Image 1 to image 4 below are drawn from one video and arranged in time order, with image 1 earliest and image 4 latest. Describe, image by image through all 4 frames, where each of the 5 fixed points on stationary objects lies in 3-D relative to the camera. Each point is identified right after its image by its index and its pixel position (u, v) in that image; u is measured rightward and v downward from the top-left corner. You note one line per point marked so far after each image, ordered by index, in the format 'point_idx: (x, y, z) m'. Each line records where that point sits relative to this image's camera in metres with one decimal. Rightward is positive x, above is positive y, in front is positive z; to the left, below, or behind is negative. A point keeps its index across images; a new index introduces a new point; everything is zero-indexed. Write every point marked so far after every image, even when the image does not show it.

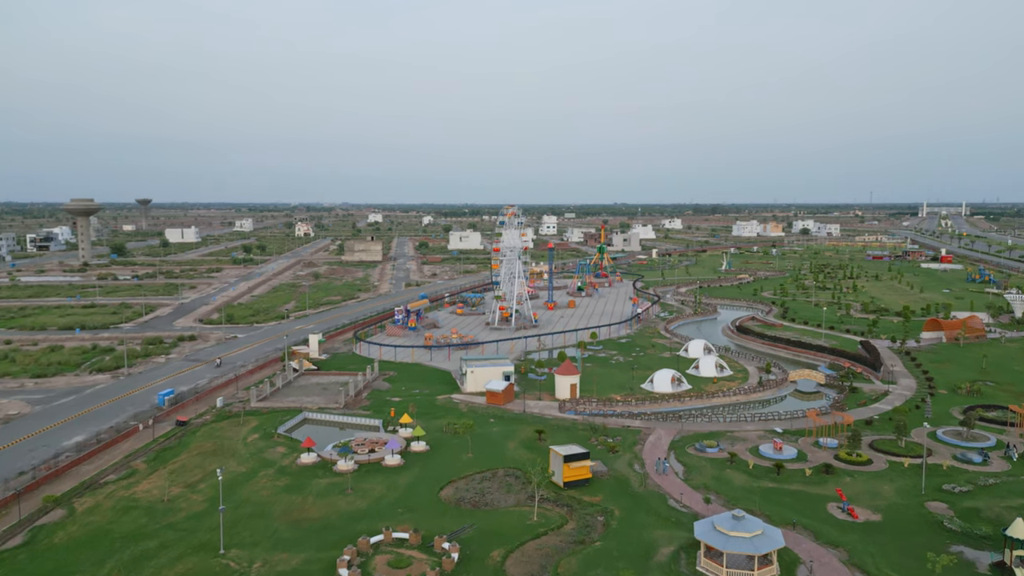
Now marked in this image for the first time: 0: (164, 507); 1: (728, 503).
0: (-8.5, -5.3, +15.2) m
1: (+5.3, -5.3, +15.4) m
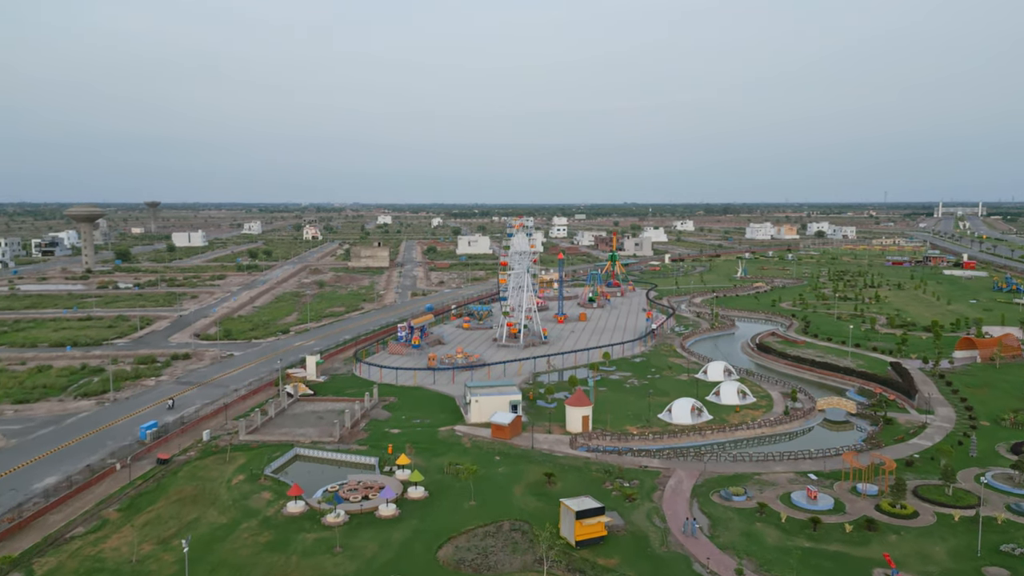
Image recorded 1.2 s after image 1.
0: (-8.3, -6.2, +13.7) m
1: (+5.4, -6.1, +13.7) m
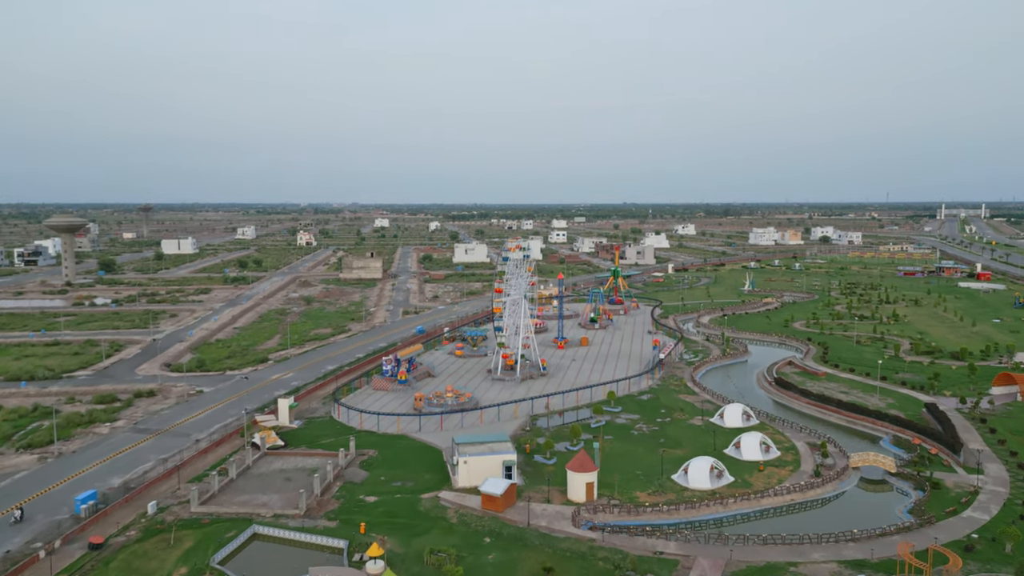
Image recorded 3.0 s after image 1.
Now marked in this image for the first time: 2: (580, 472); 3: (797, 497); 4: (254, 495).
0: (-8.5, -7.6, +10.9) m
1: (+5.2, -7.6, +10.9) m
2: (+2.0, -5.5, +18.9) m
3: (+8.9, -6.5, +19.6) m
4: (-8.0, -6.4, +19.5) m
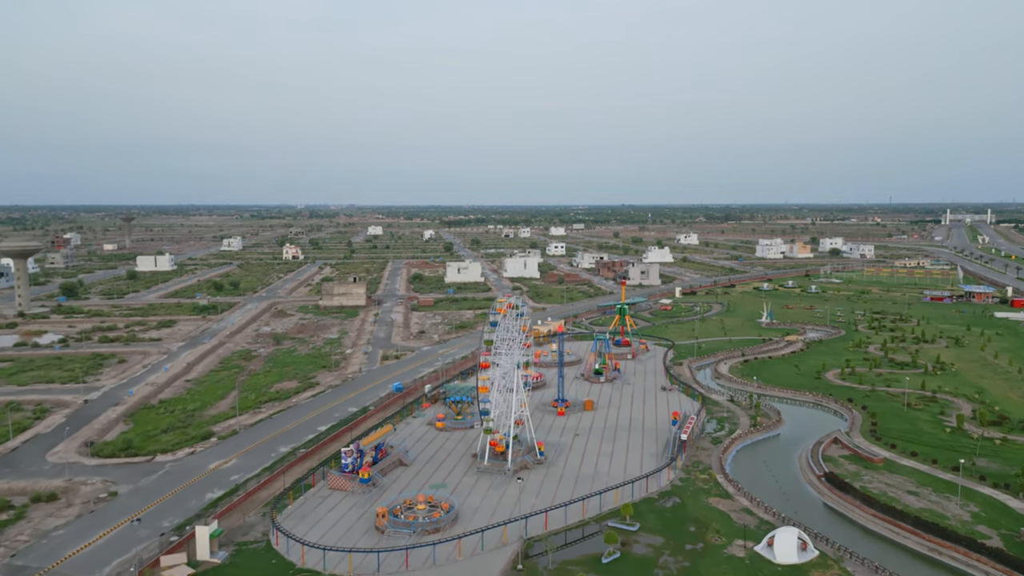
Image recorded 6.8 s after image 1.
0: (-8.9, -10.5, +5.1) m
1: (+4.9, -10.5, +5.1) m
2: (+1.7, -8.5, +13.1) m
3: (+8.6, -9.5, +13.9) m
4: (-8.4, -9.3, +13.7) m
